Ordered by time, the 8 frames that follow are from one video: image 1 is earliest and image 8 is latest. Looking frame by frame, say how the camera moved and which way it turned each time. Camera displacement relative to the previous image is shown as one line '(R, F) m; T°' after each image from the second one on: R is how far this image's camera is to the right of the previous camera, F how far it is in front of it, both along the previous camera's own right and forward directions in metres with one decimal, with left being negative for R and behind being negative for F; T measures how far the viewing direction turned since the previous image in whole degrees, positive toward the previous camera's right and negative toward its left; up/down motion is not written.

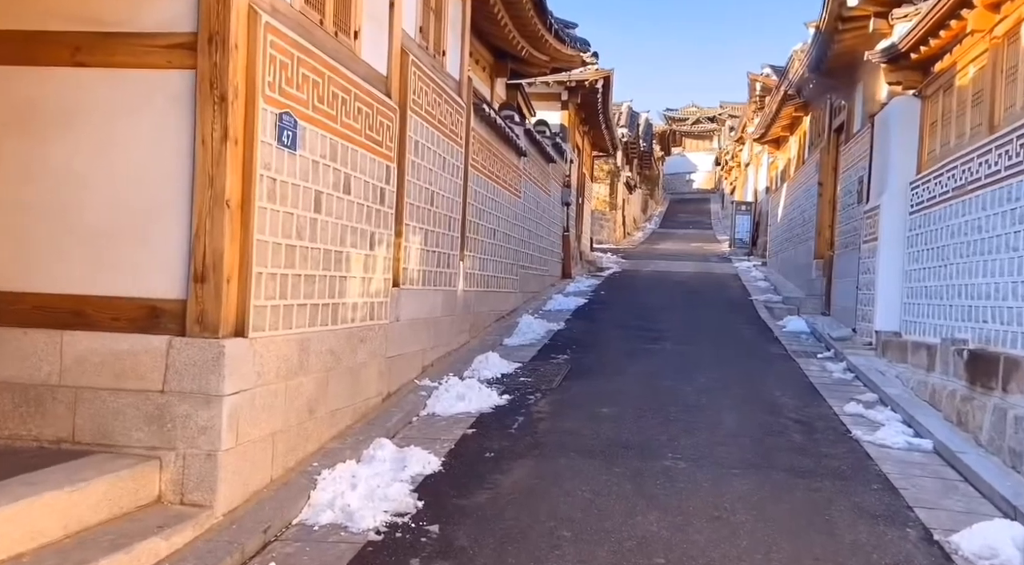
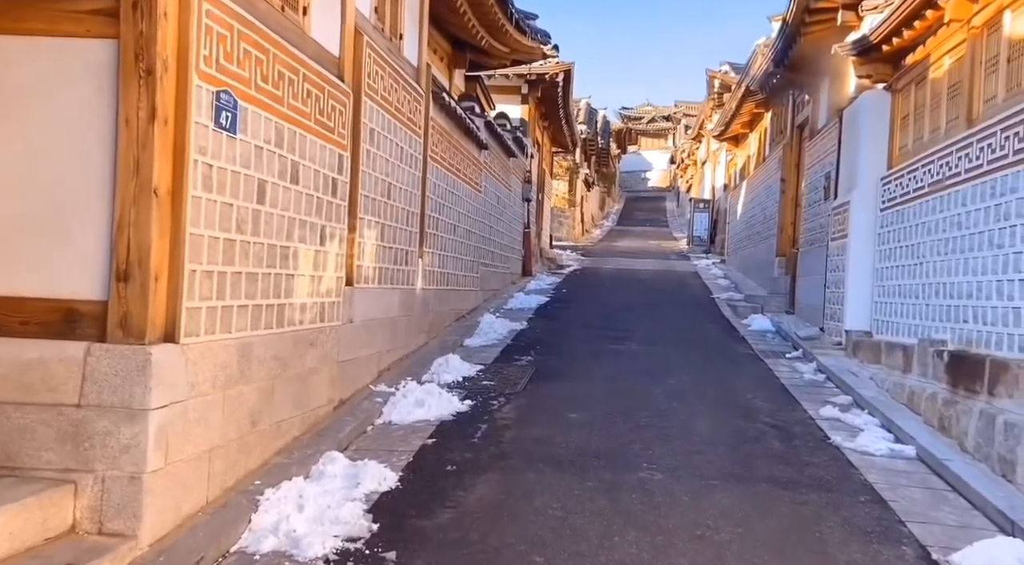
(0.0, +0.4) m; +3°
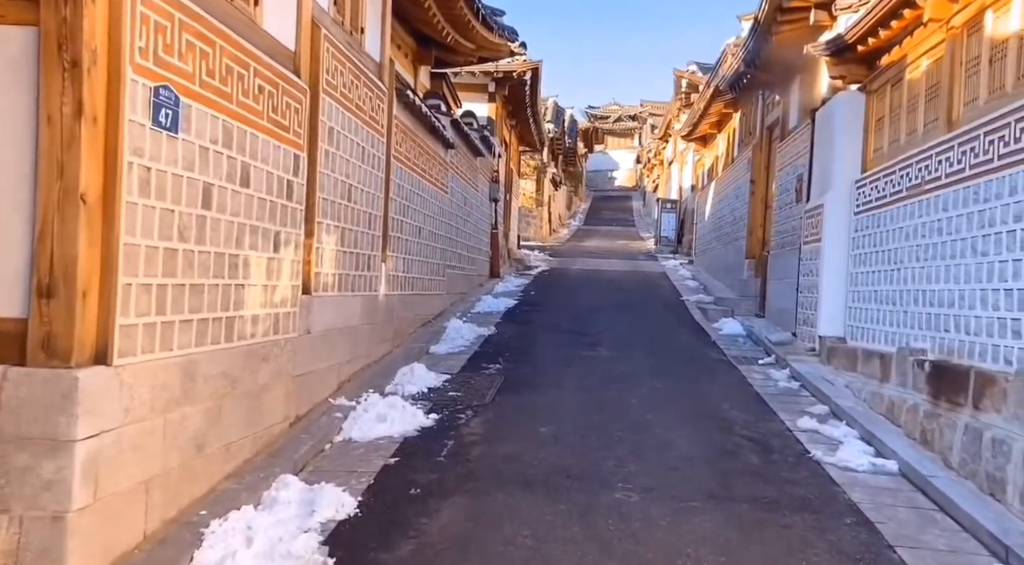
(0.0, +0.3) m; +2°
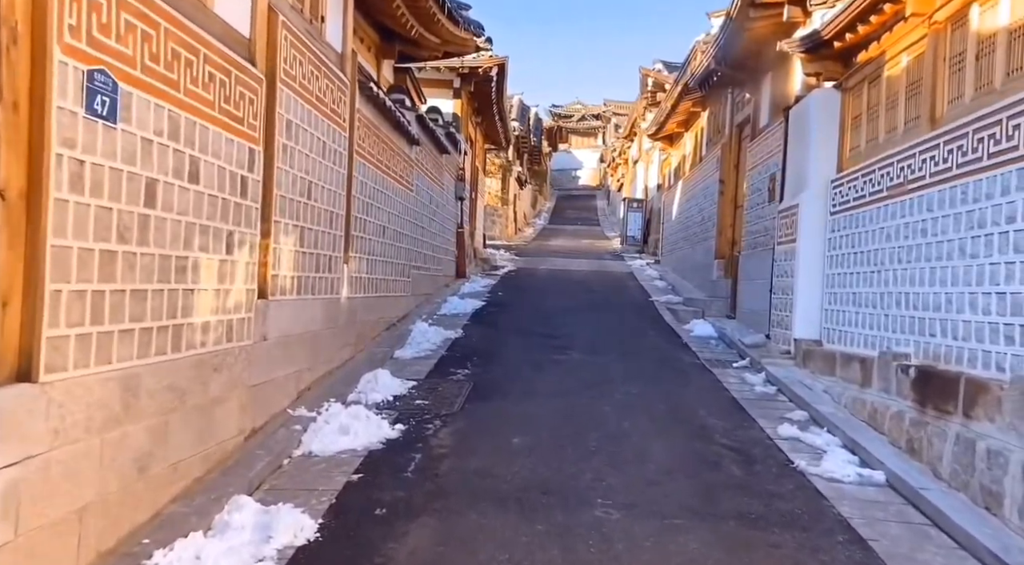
(0.0, +0.3) m; +2°
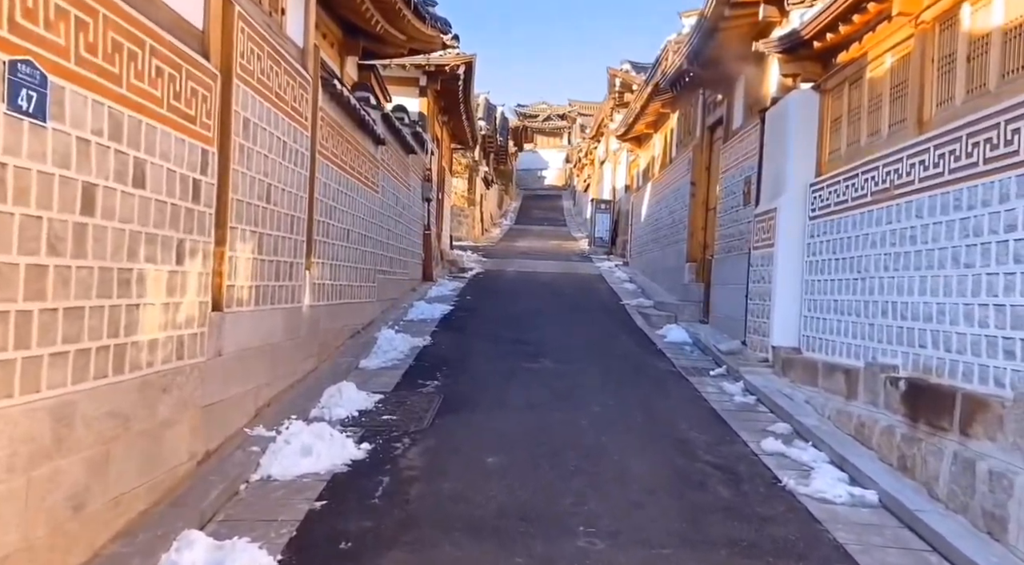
(-0.1, +0.3) m; +2°
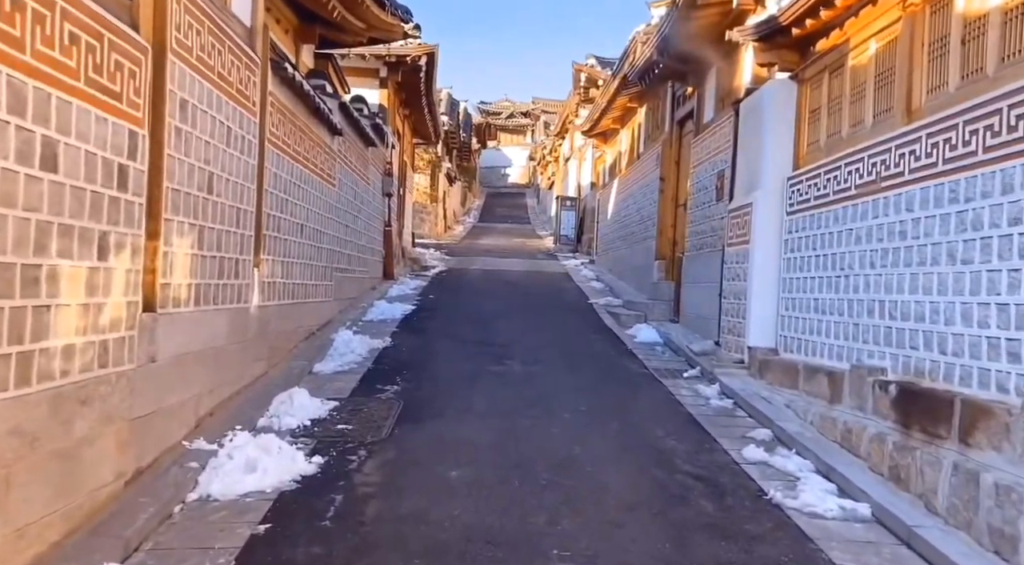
(0.0, +0.4) m; +2°
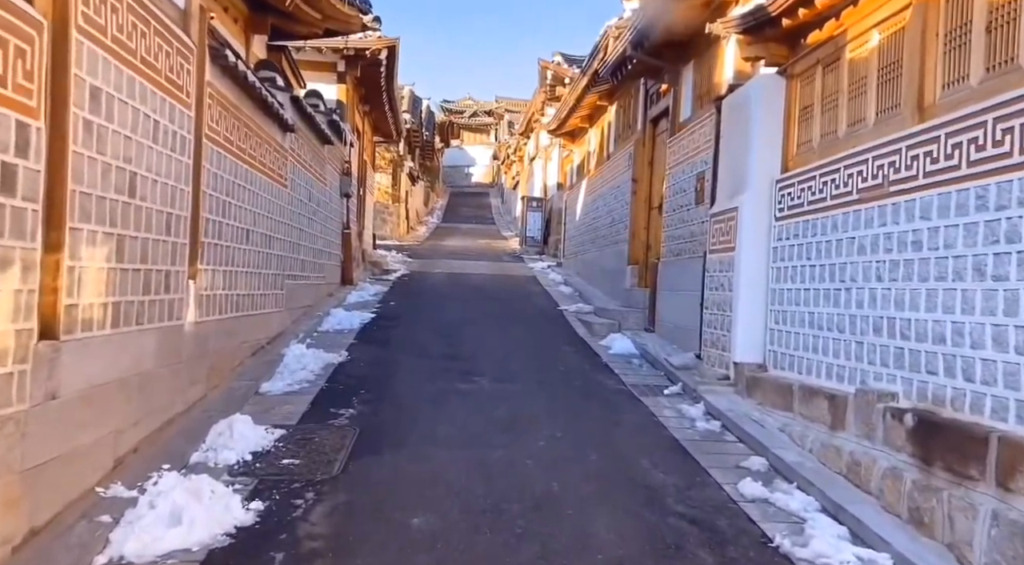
(0.0, +0.6) m; +2°
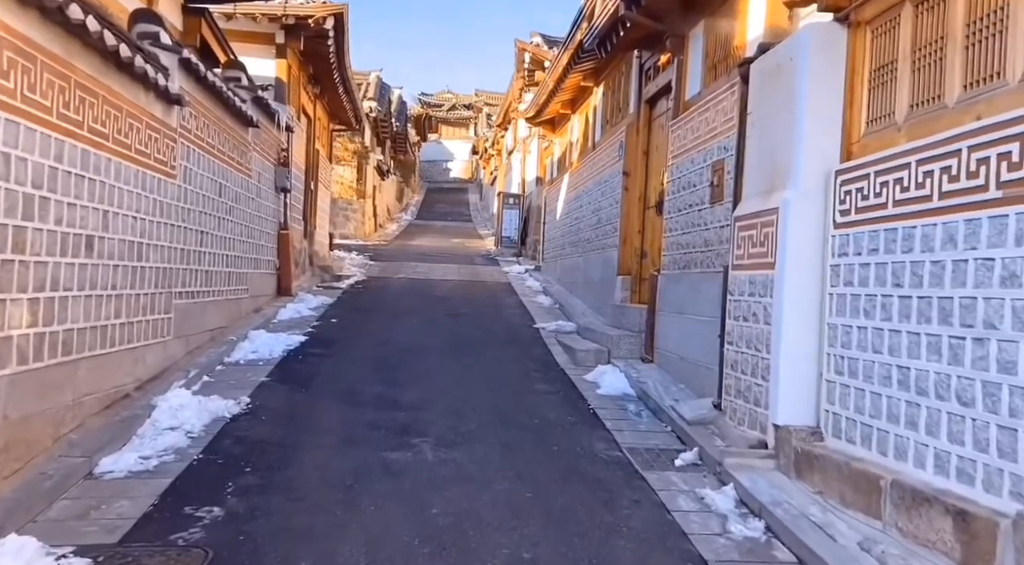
(+0.2, +2.1) m; +1°
